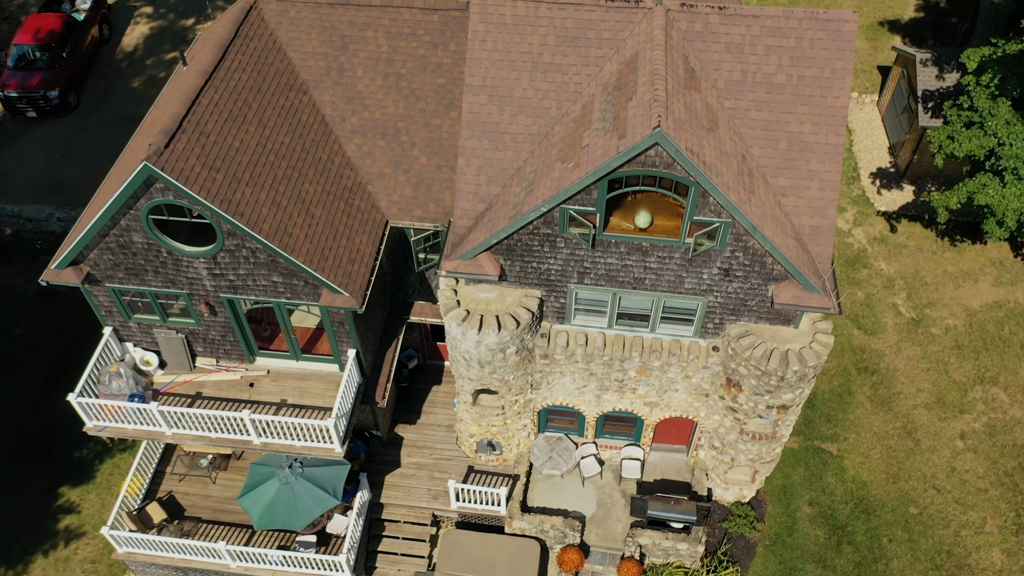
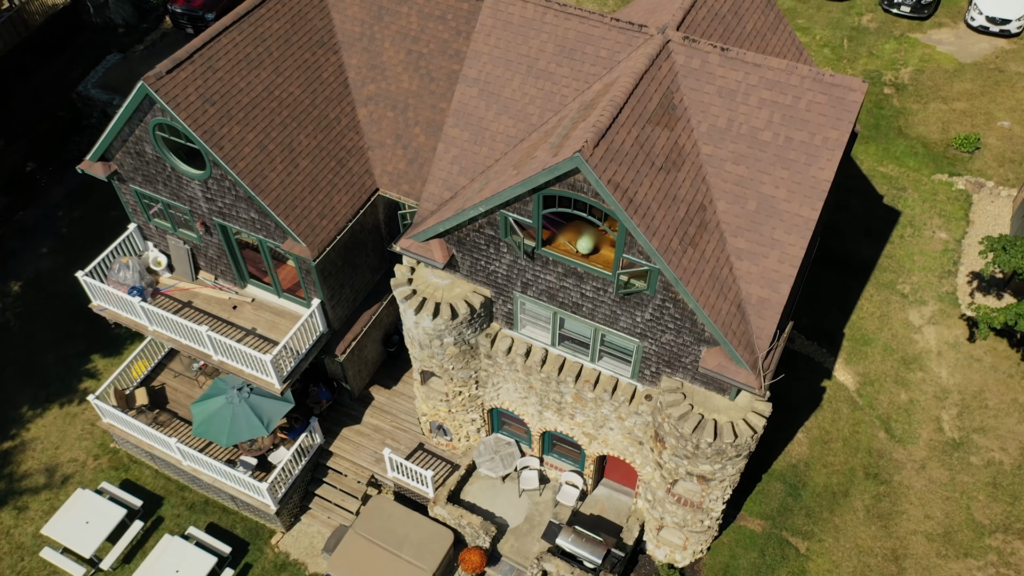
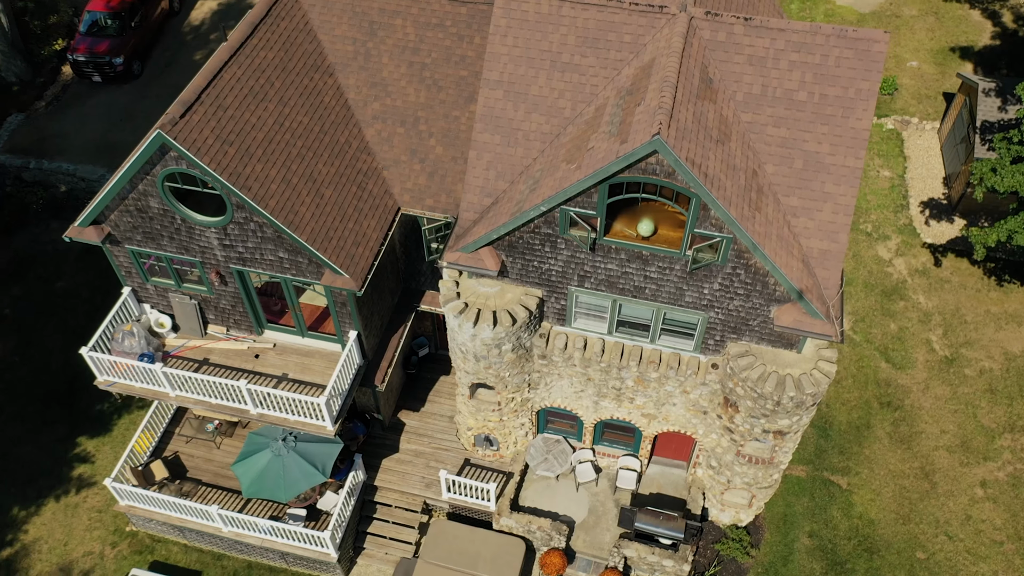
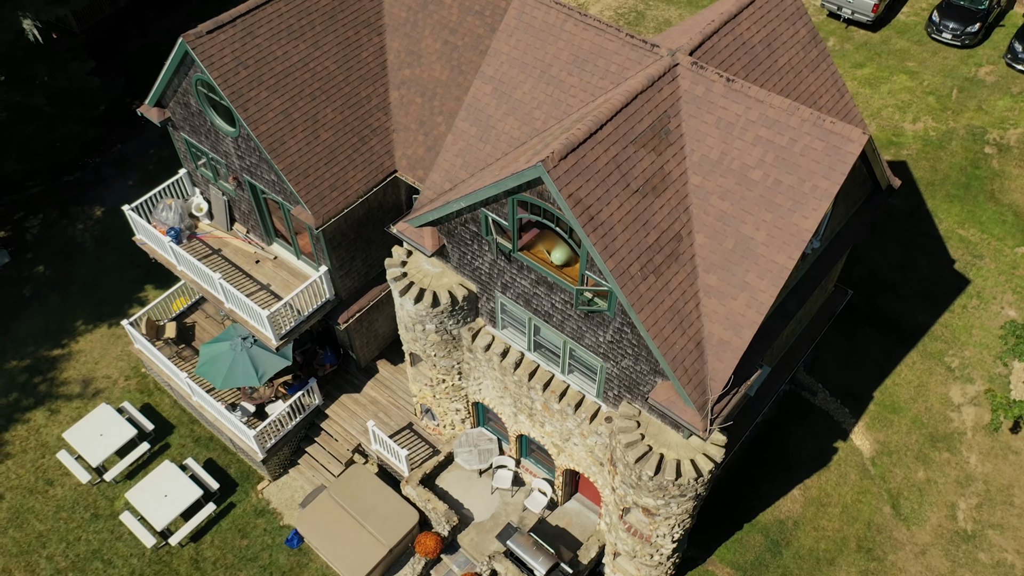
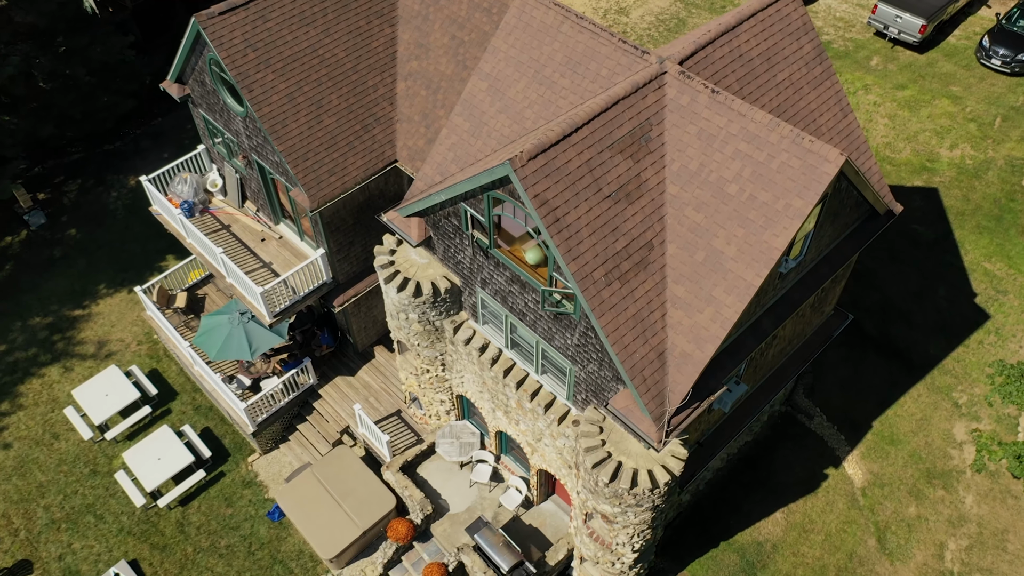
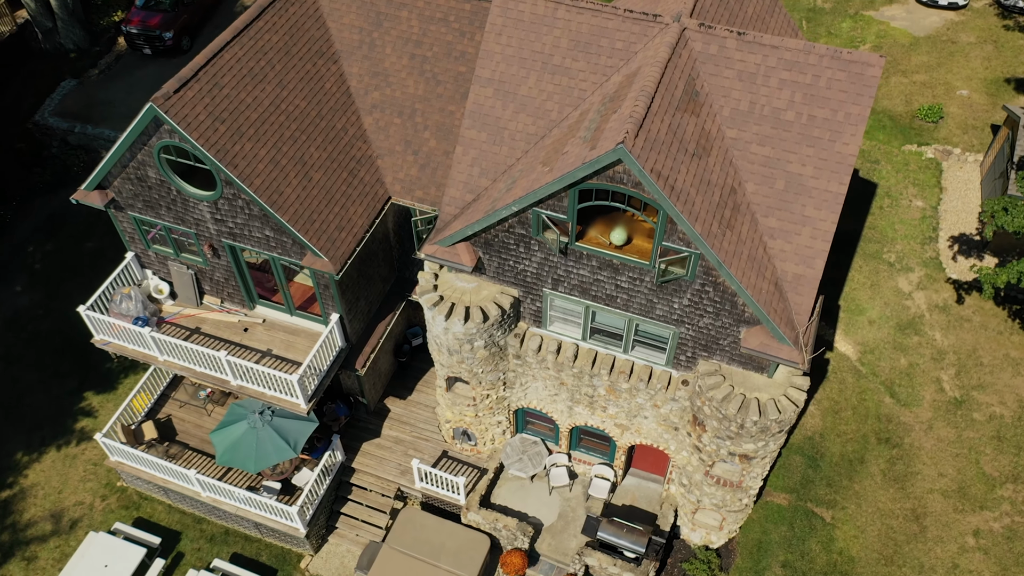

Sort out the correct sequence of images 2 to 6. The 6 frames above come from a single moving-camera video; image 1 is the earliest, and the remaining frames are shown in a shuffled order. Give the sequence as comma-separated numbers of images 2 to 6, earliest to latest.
3, 6, 2, 4, 5
